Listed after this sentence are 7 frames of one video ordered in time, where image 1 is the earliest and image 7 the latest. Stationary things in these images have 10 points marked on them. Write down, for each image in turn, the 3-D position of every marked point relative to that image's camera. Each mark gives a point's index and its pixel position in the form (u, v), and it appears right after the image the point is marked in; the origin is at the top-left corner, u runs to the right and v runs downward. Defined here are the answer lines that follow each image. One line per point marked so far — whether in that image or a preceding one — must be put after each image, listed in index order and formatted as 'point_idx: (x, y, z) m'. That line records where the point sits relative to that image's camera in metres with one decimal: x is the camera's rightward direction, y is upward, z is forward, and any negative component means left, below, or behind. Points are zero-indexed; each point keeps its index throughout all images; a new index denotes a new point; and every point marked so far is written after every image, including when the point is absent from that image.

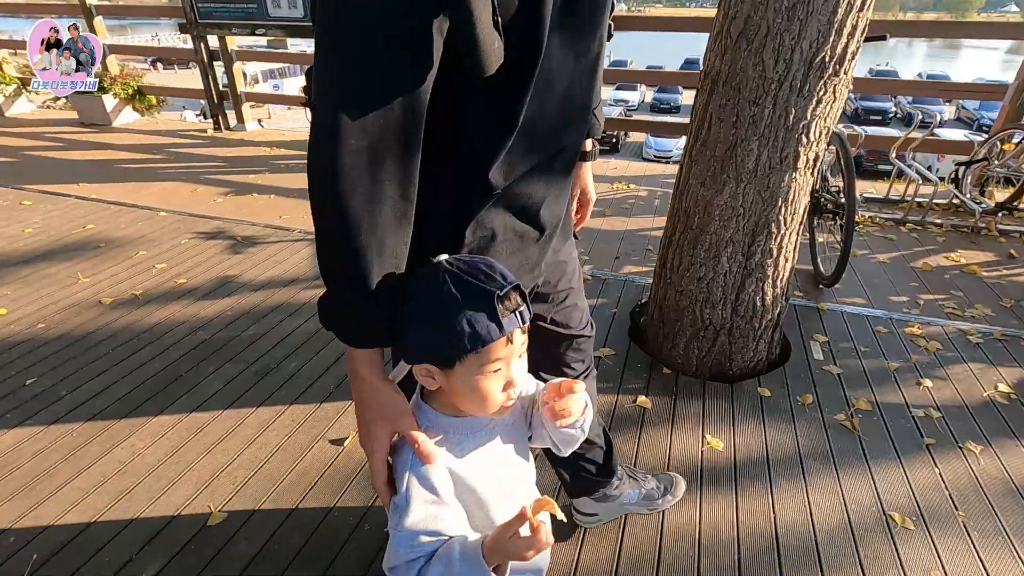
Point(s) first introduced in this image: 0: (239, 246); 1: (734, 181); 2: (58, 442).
0: (-2.2, +0.4, +4.8) m
1: (+1.1, +0.5, +3.0) m
2: (-2.2, -0.7, +3.1) m
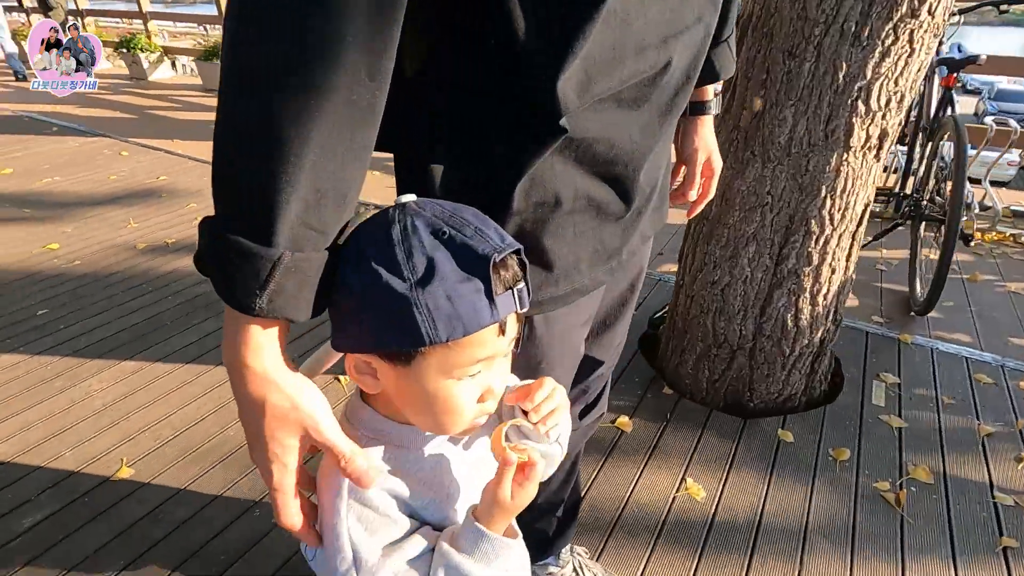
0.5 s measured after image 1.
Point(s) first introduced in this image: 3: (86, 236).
0: (-1.9, +0.7, +4.8) m
1: (+0.9, +0.5, +2.4) m
2: (-2.4, -0.4, +3.1) m
3: (-3.0, +0.4, +4.5) m
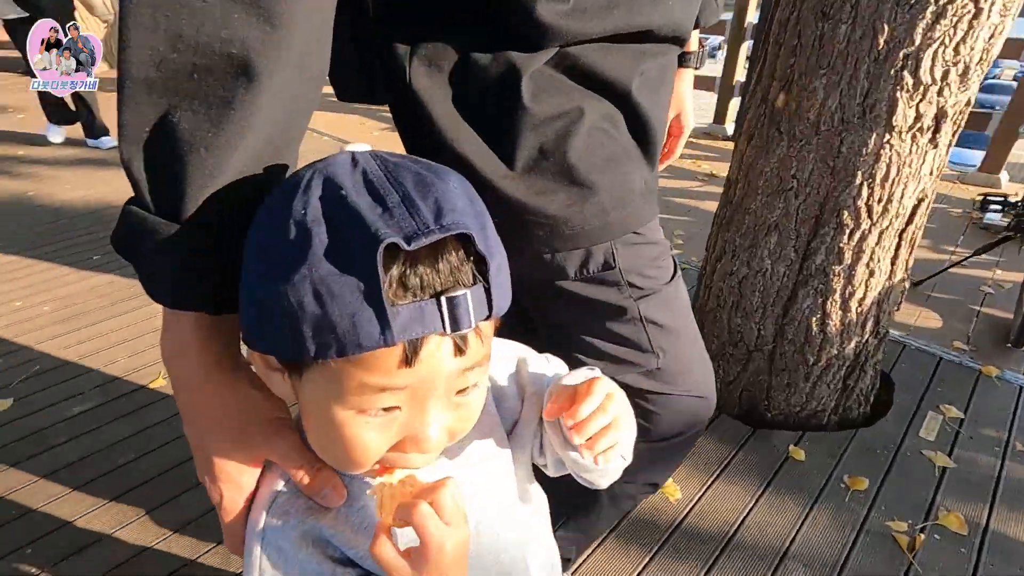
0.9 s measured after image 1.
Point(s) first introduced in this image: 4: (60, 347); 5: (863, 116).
0: (-1.3, +1.0, +5.0) m
1: (+0.9, +0.5, +2.1) m
2: (-2.2, 0.0, +3.6) m
3: (-2.5, +0.8, +5.1) m
4: (-2.2, -0.3, +3.1) m
5: (+1.1, +0.5, +2.0) m
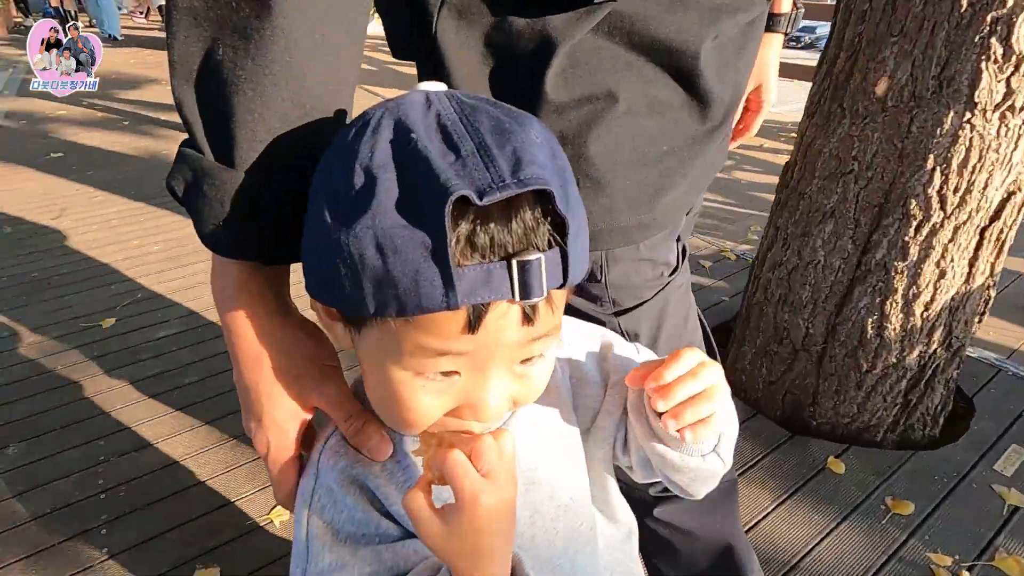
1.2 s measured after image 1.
0: (-0.5, +1.2, +5.2) m
1: (+1.0, +0.5, +1.9) m
2: (-1.8, +0.3, +3.9) m
3: (-1.7, +1.1, +5.4) m
4: (-1.9, 0.0, +3.4) m
5: (+1.1, +0.5, +1.7) m
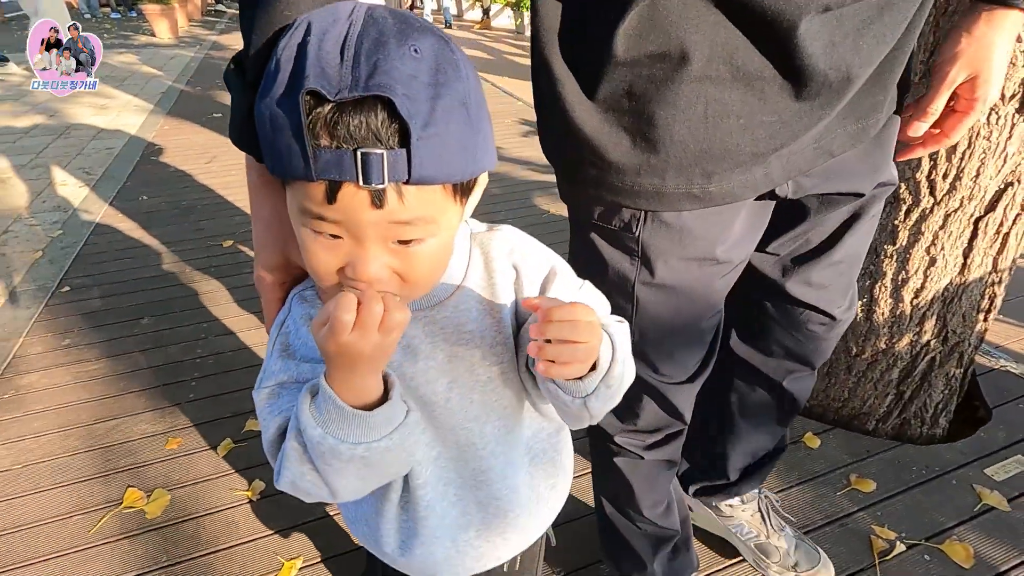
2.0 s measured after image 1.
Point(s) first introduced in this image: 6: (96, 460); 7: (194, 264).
0: (+0.3, +1.4, +5.5) m
1: (+1.1, +0.6, +2.0) m
2: (-1.3, +0.7, +4.5) m
3: (-0.8, +1.4, +6.0) m
4: (-1.6, +0.4, +4.0) m
5: (+1.2, +0.6, +1.8) m
6: (-1.4, -0.6, +2.2) m
7: (-1.7, +0.1, +3.5) m
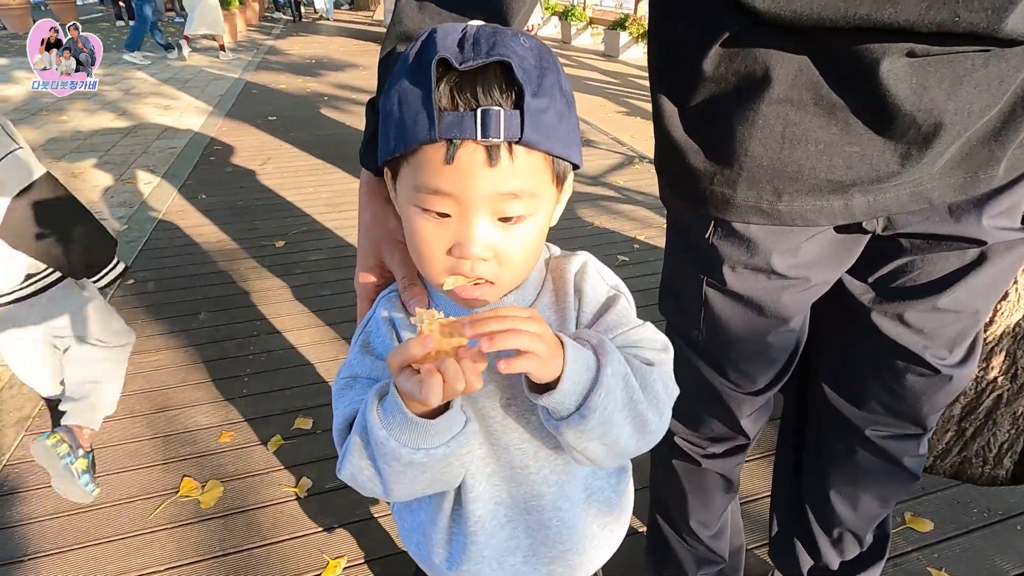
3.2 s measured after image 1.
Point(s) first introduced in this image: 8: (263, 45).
0: (+0.7, +1.3, +5.5) m
1: (+1.2, +0.5, +1.9) m
2: (-1.0, +0.6, +4.6) m
3: (-0.4, +1.4, +6.0) m
4: (-1.3, +0.4, +4.1) m
5: (+1.3, +0.5, +1.7) m
6: (-1.3, -0.6, +2.3) m
7: (-1.5, +0.1, +3.6) m
8: (-3.9, +3.9, +10.2) m
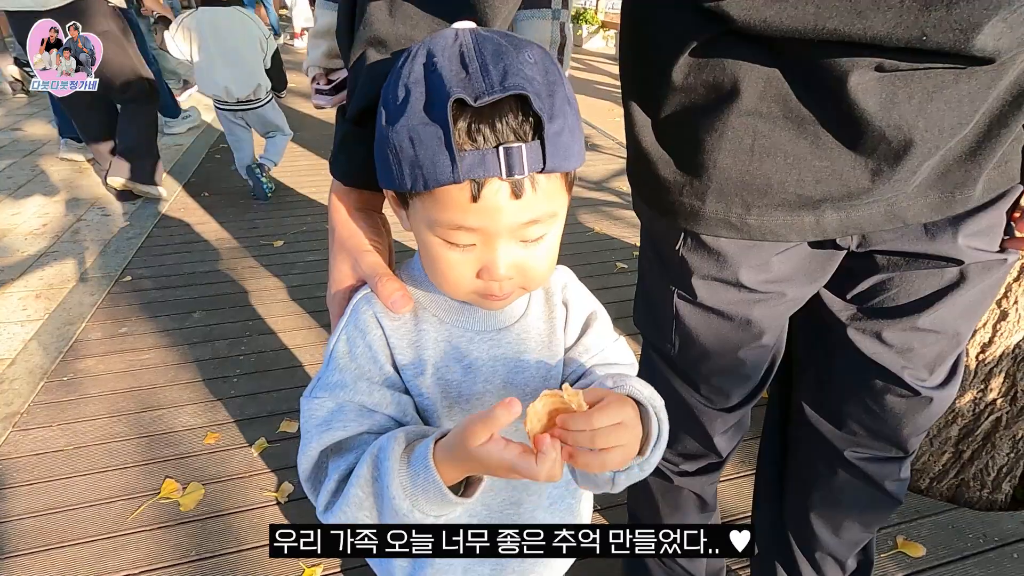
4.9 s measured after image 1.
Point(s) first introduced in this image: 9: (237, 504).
0: (+0.7, +1.2, +5.4) m
1: (+1.2, +0.4, +1.8) m
2: (-1.0, +0.6, +4.5) m
3: (-0.3, +1.3, +6.0) m
4: (-1.3, +0.4, +4.1) m
5: (+1.3, +0.4, +1.6) m
6: (-1.3, -0.6, +2.3) m
7: (-1.5, +0.1, +3.6) m
8: (-3.7, +3.9, +10.2) m
9: (-0.9, -0.7, +2.1) m
